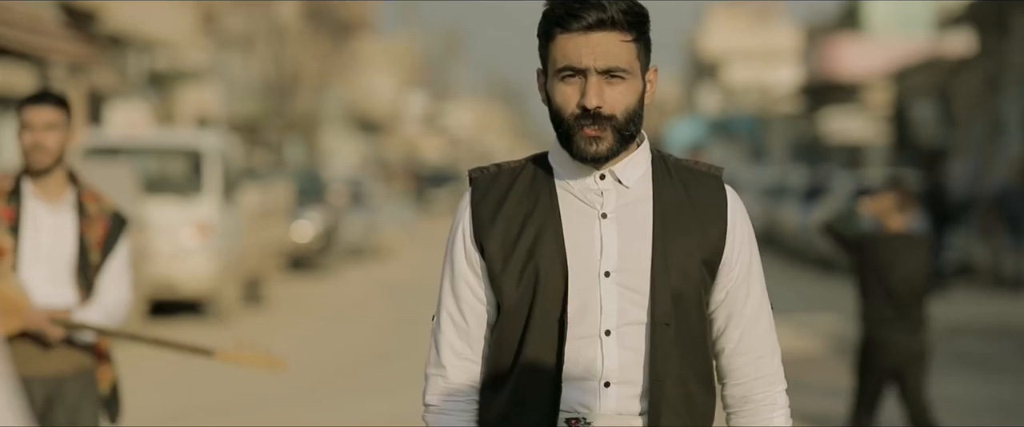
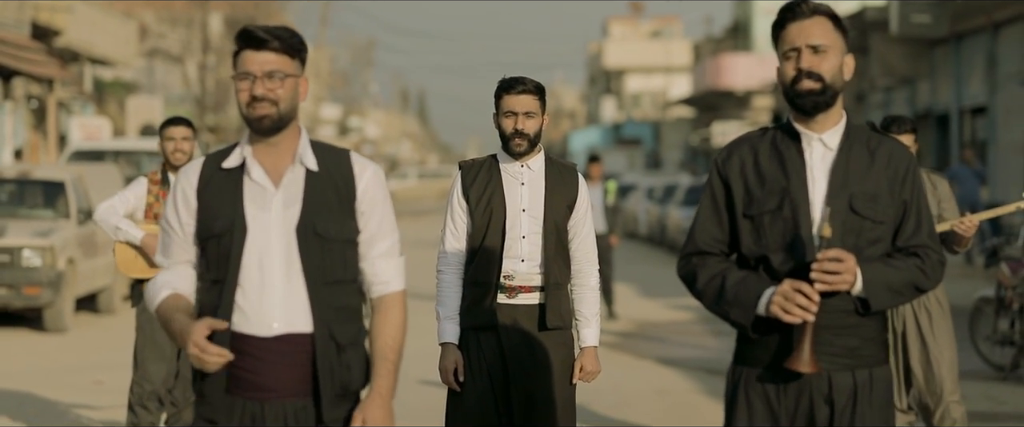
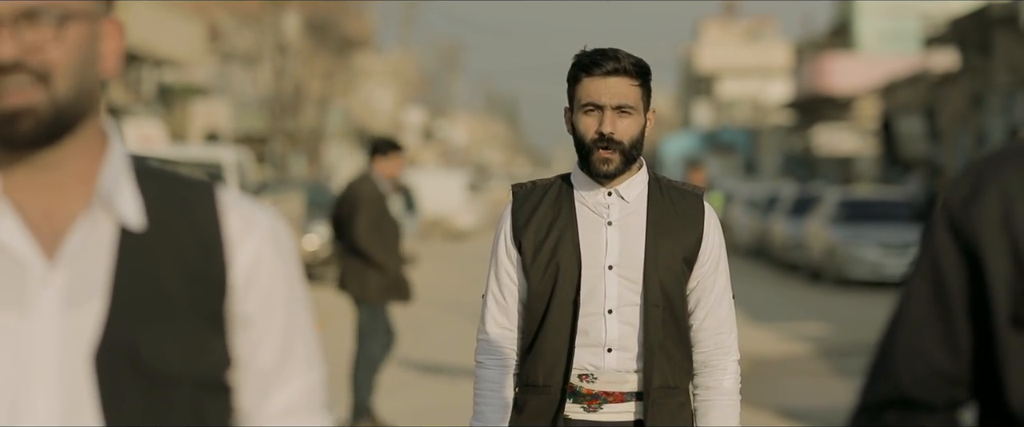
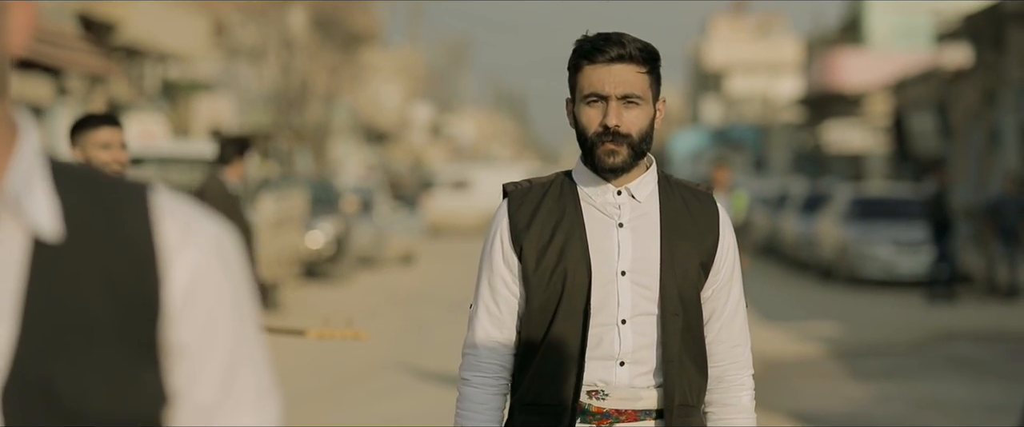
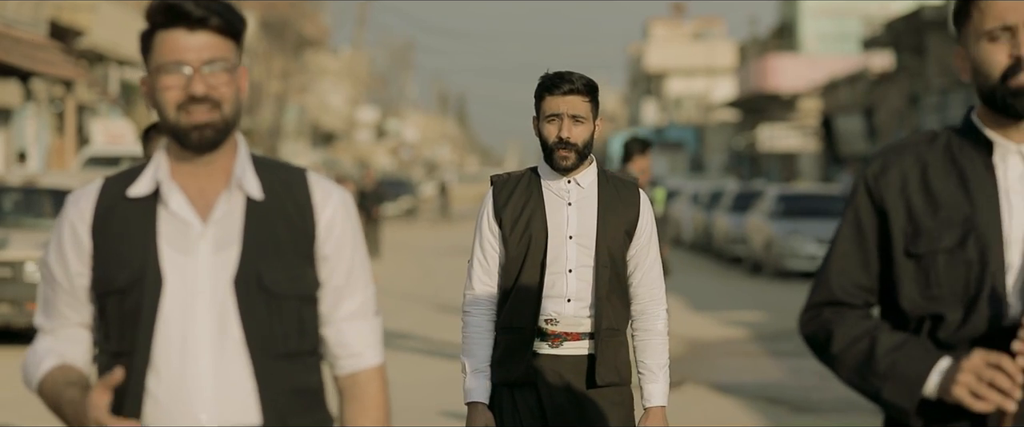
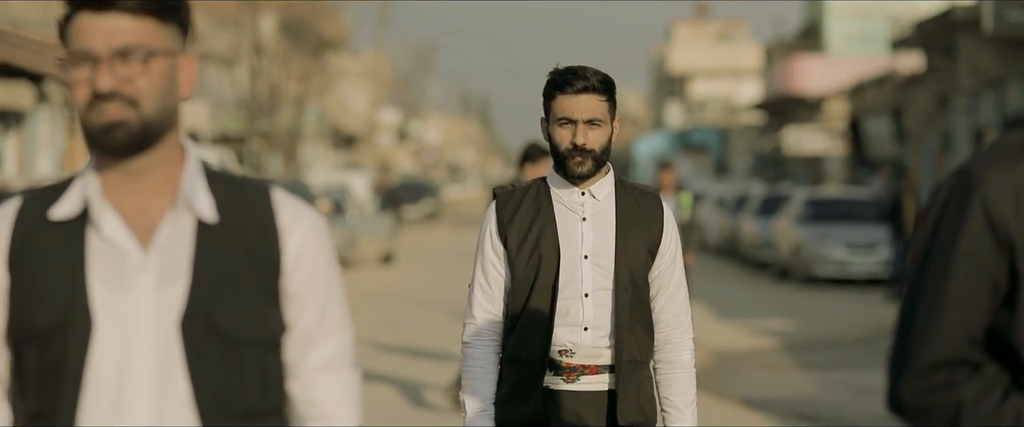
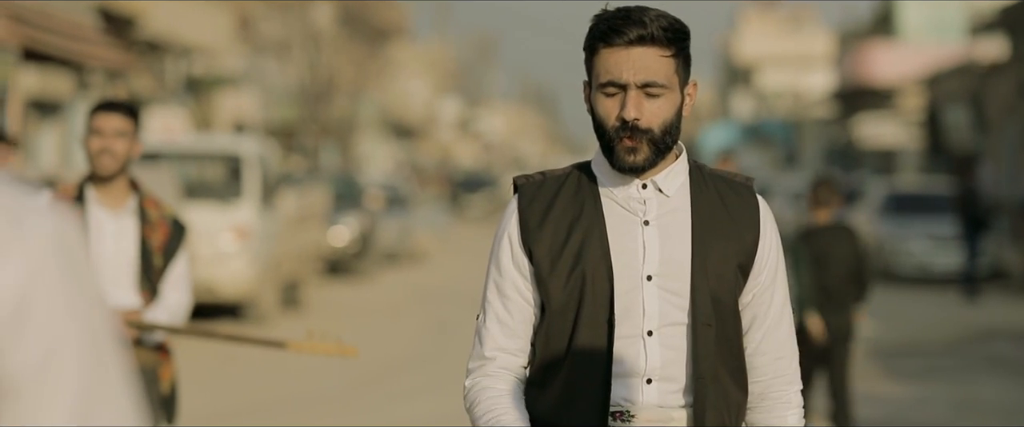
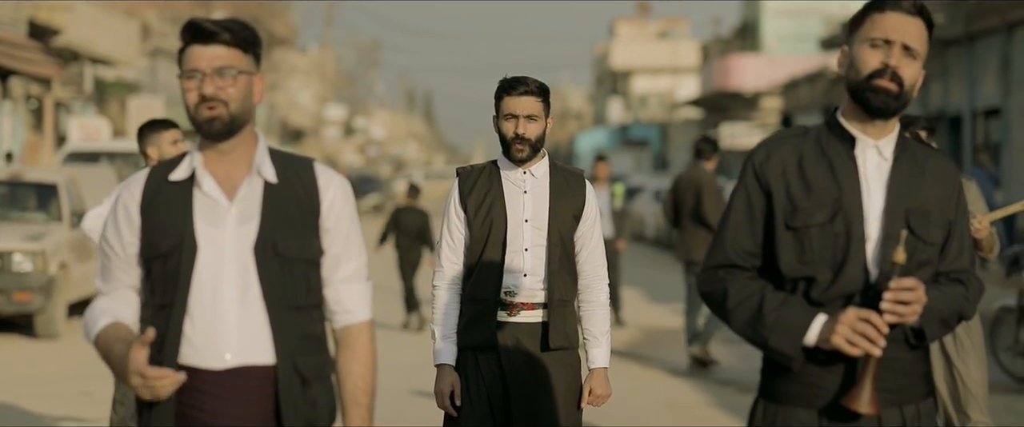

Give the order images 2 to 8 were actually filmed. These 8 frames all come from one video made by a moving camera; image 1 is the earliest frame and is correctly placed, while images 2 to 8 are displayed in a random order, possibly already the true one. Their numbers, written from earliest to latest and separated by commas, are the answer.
7, 4, 3, 6, 5, 8, 2
